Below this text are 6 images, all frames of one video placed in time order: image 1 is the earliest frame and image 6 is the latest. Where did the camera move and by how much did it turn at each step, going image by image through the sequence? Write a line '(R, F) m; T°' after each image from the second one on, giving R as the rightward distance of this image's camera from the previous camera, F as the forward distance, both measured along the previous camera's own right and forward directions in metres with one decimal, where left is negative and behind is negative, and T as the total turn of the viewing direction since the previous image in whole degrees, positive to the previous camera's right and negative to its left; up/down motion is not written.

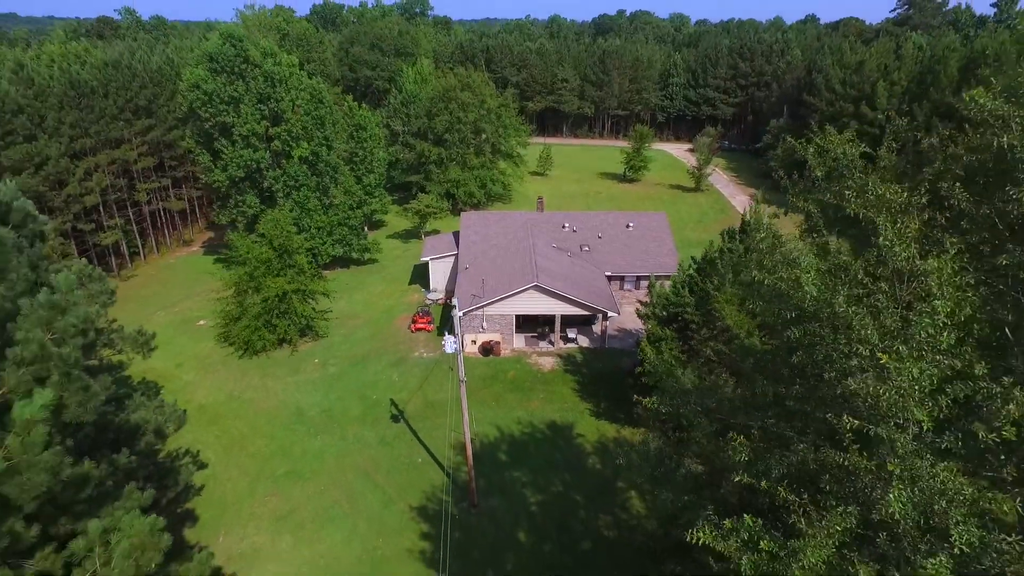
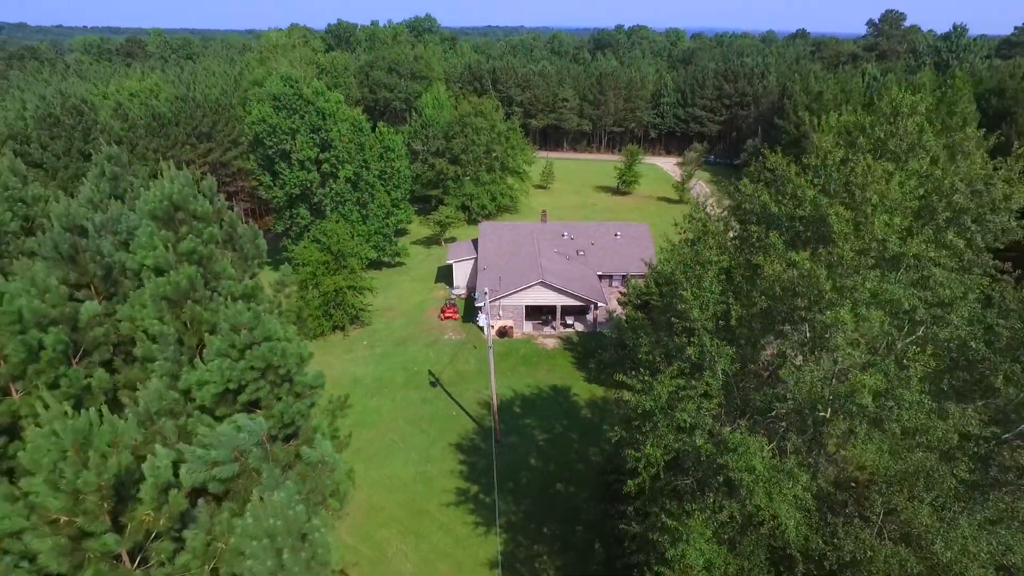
(-0.4, -6.3) m; 0°
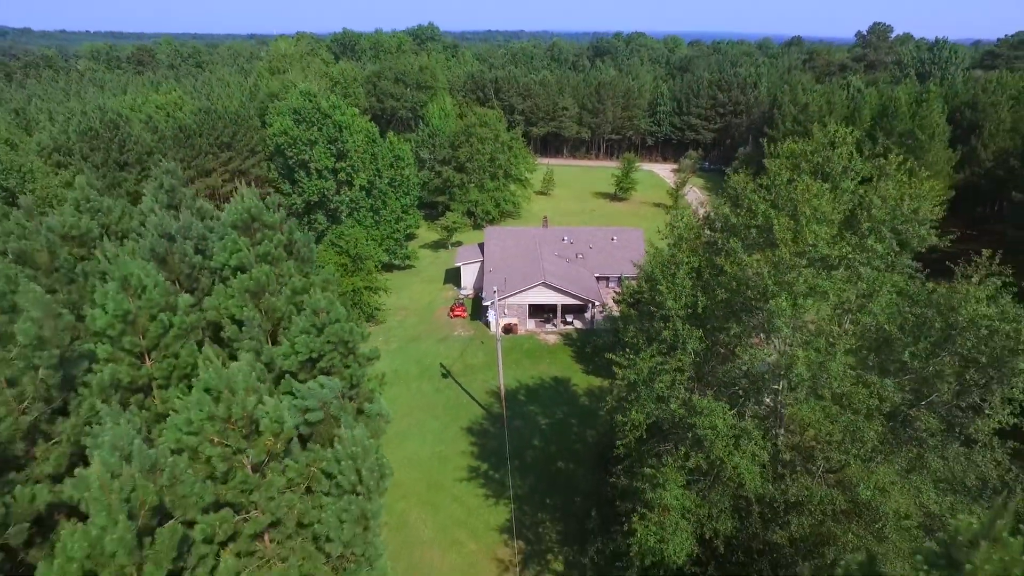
(-0.2, -2.6) m; 0°
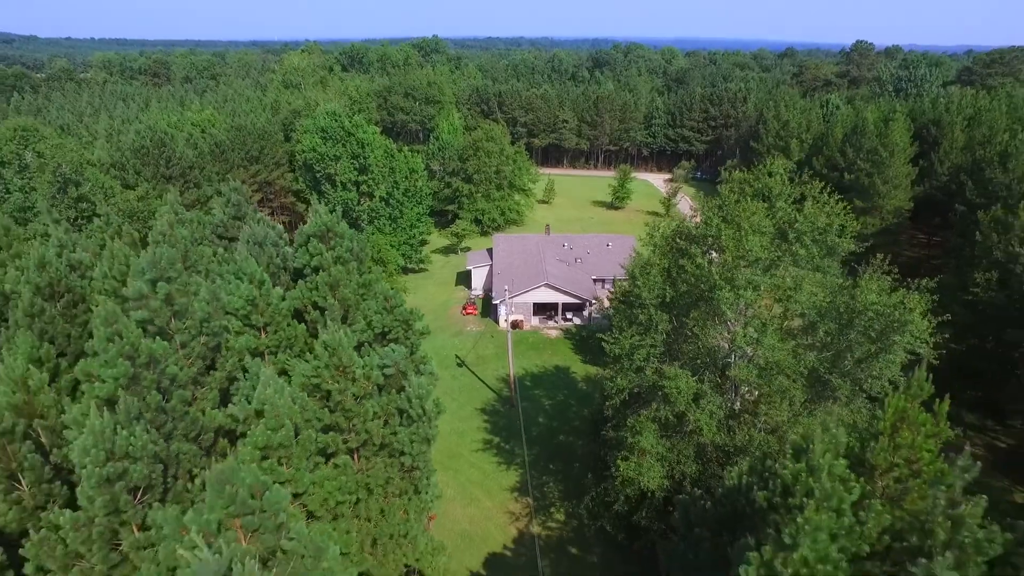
(-0.3, -4.1) m; 0°
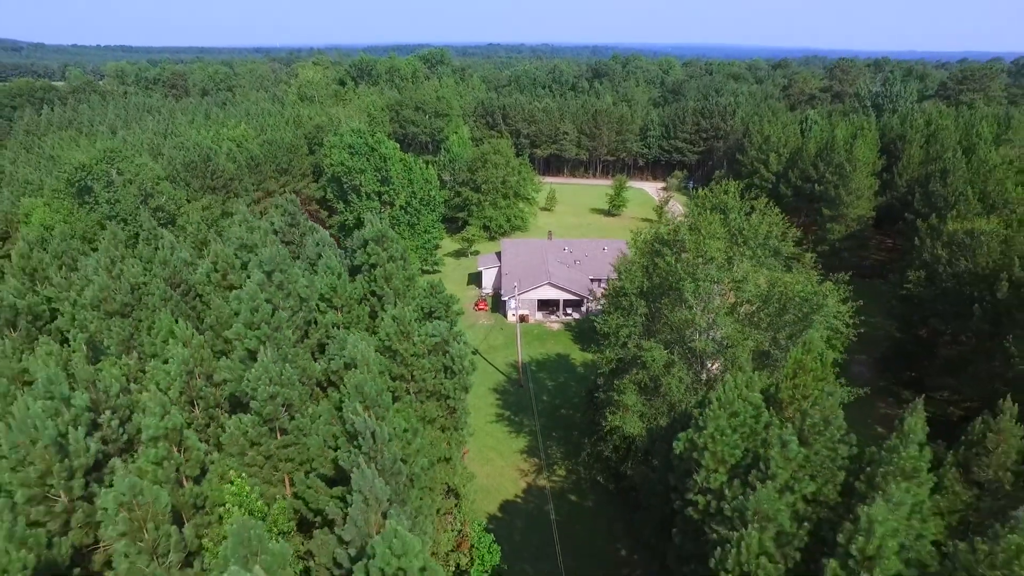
(-0.4, -4.9) m; 0°
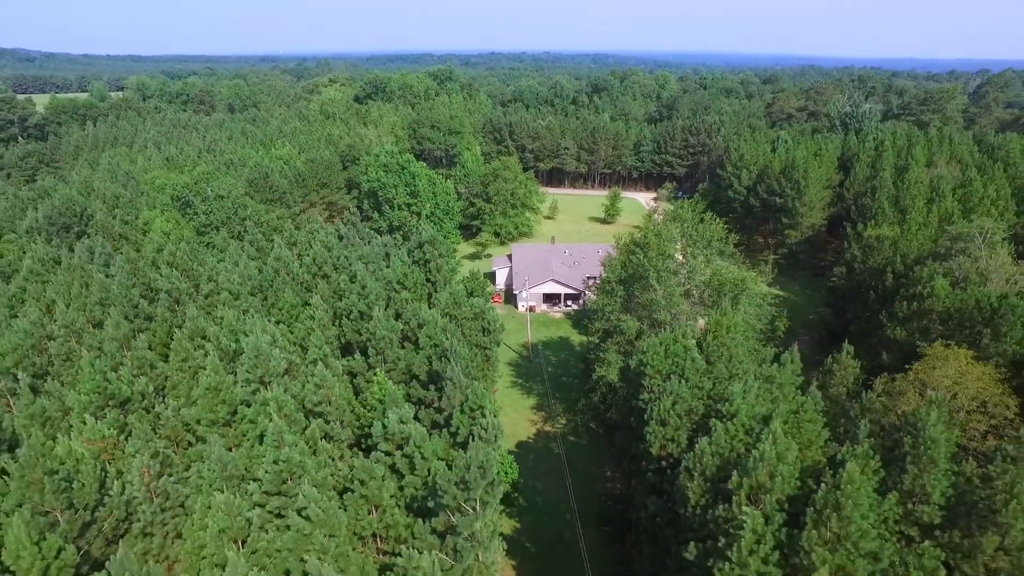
(-0.6, -8.4) m; 0°
